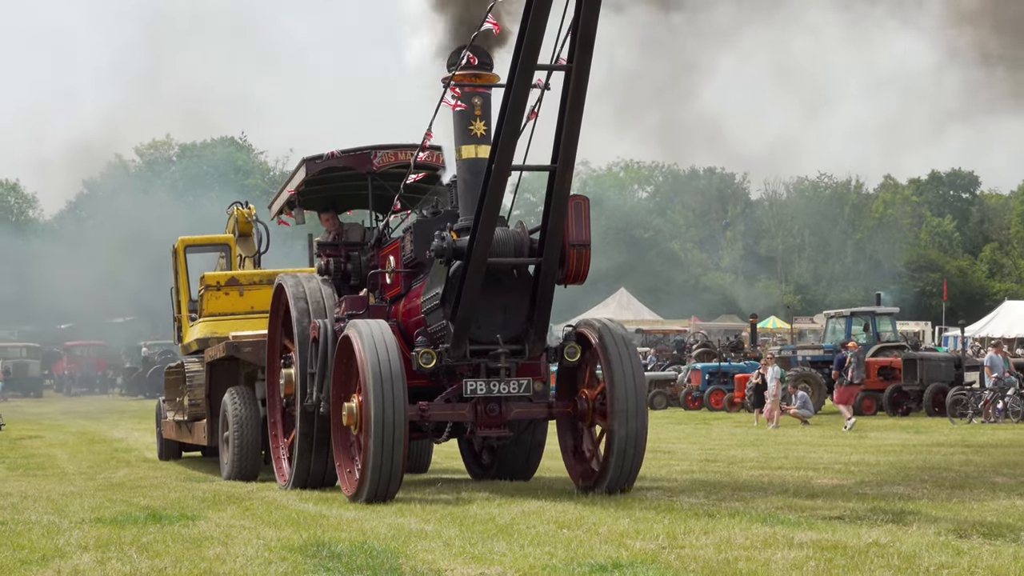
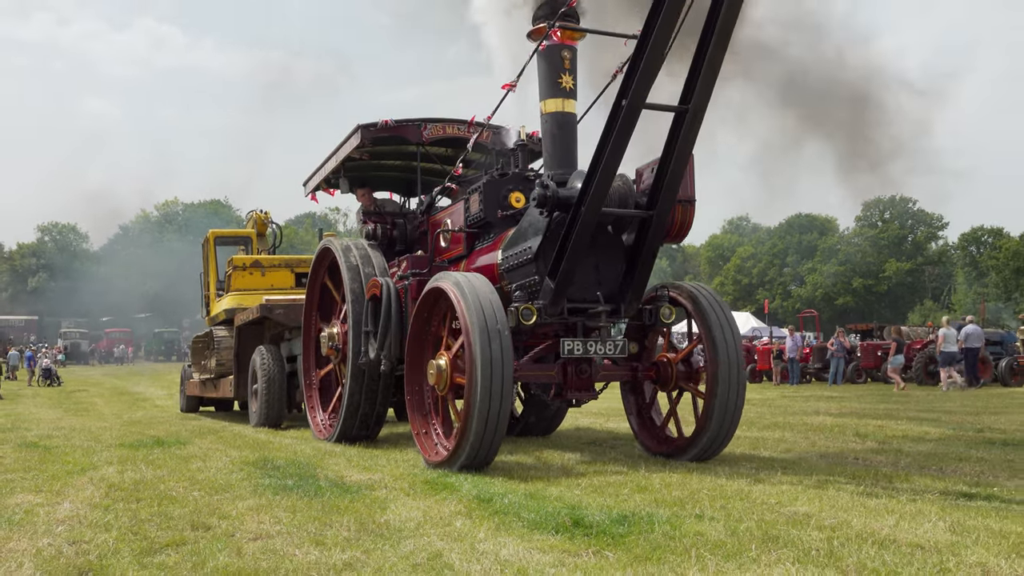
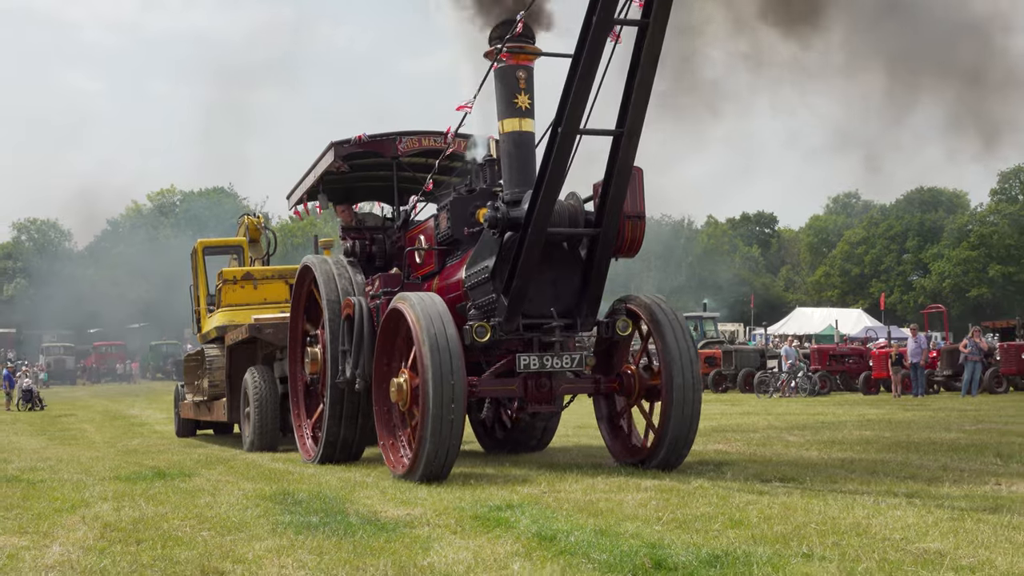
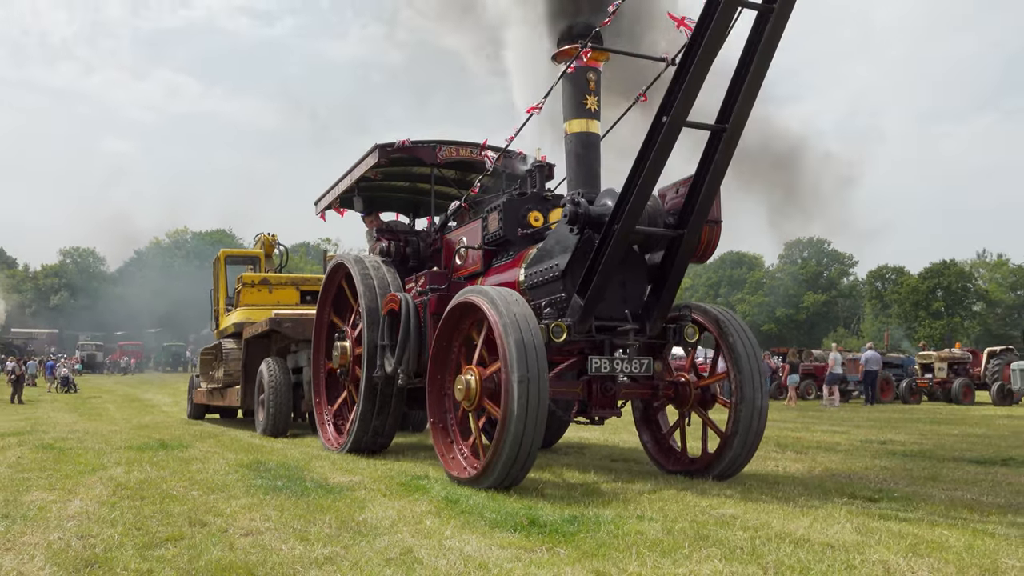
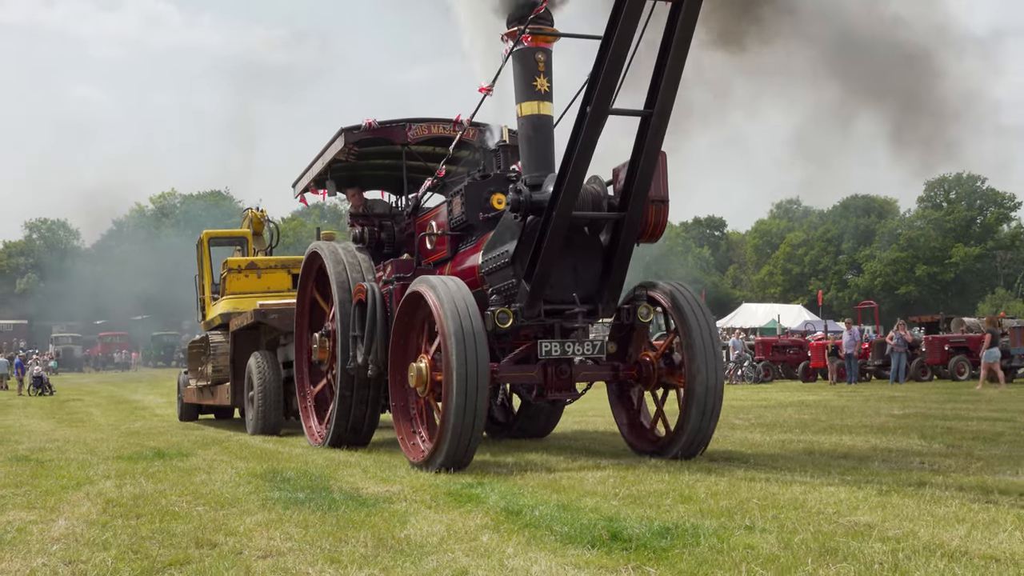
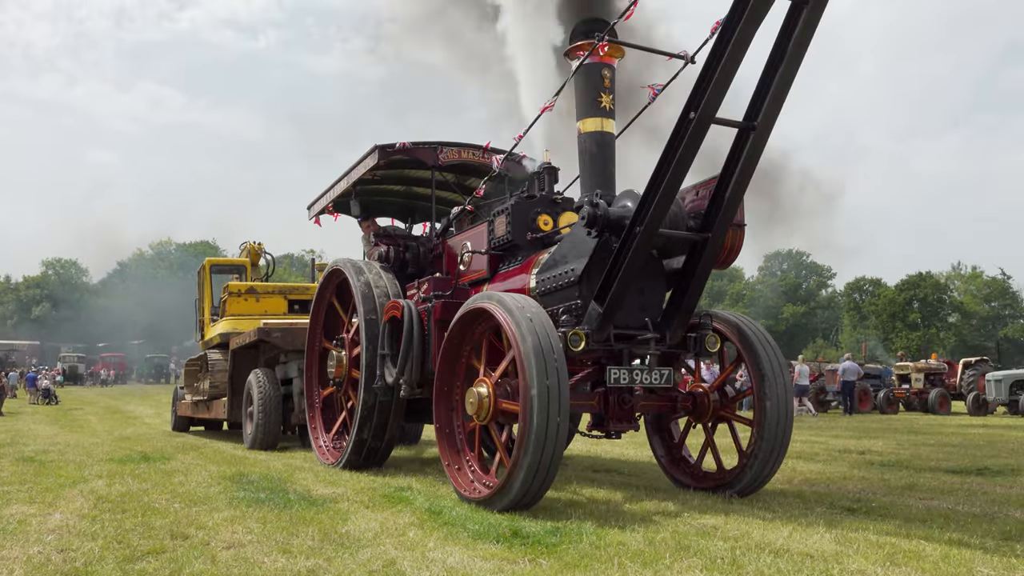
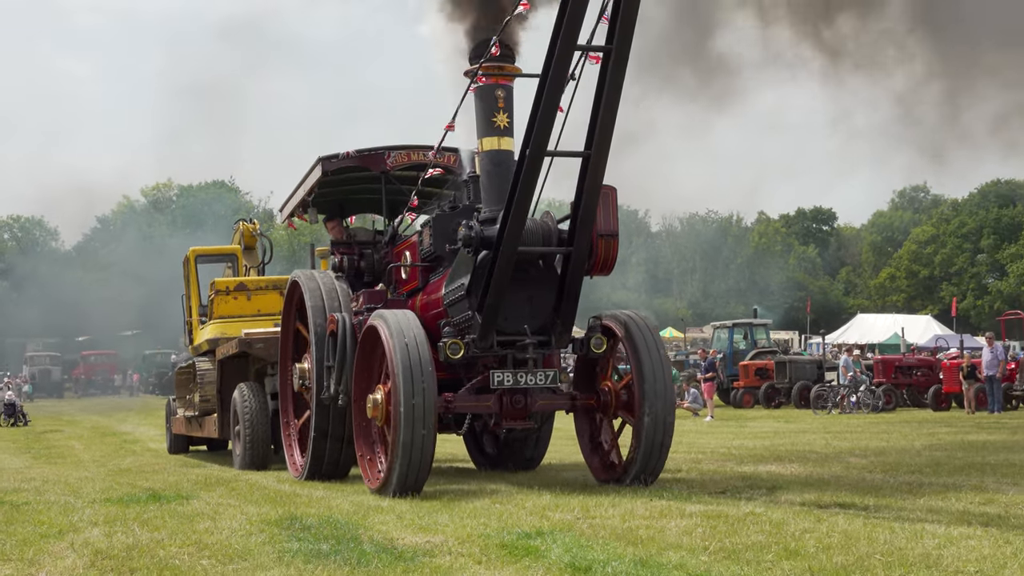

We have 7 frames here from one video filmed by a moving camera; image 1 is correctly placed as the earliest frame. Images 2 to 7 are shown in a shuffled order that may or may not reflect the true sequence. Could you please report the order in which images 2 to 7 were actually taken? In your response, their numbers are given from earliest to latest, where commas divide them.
7, 3, 5, 2, 4, 6
